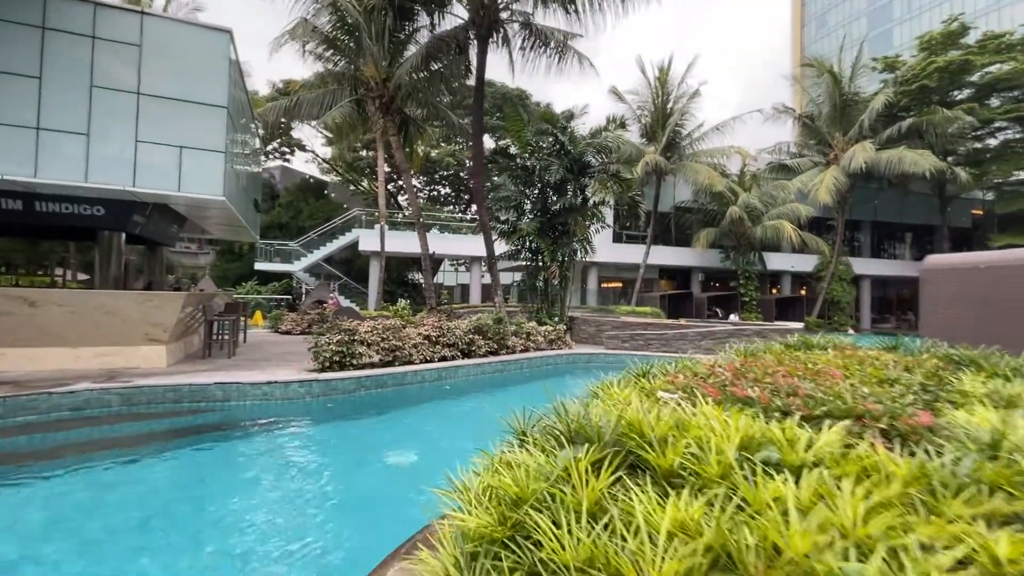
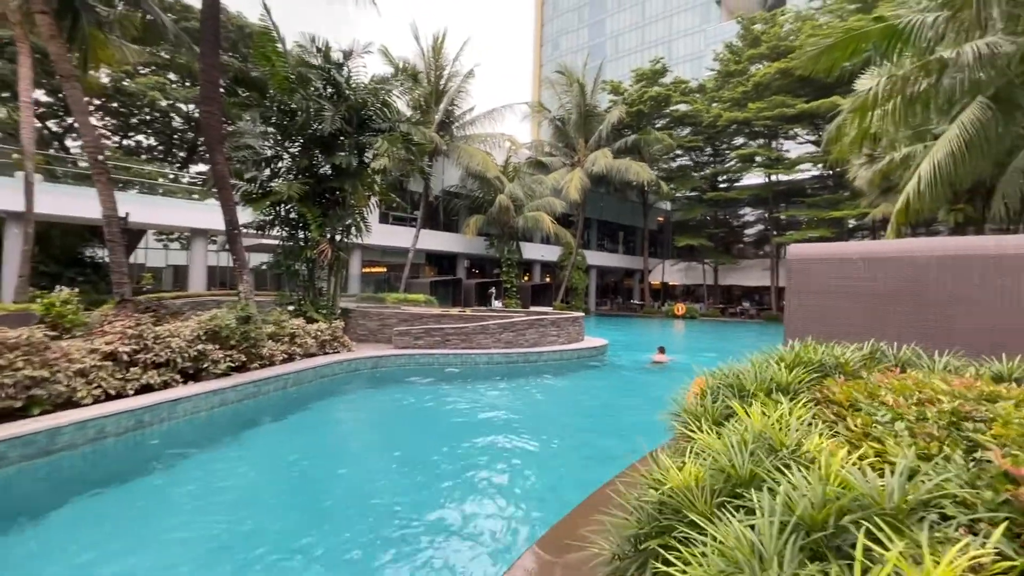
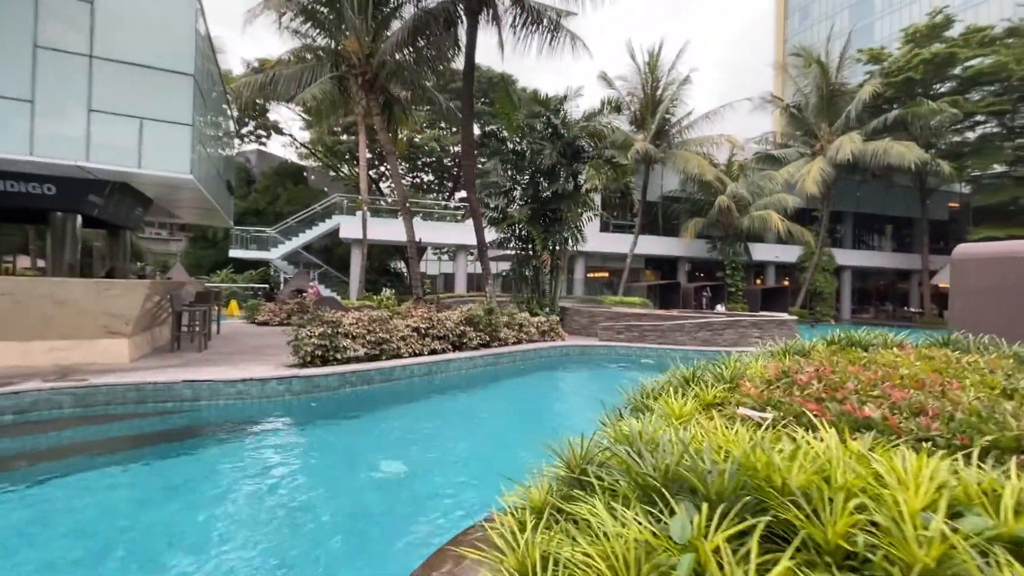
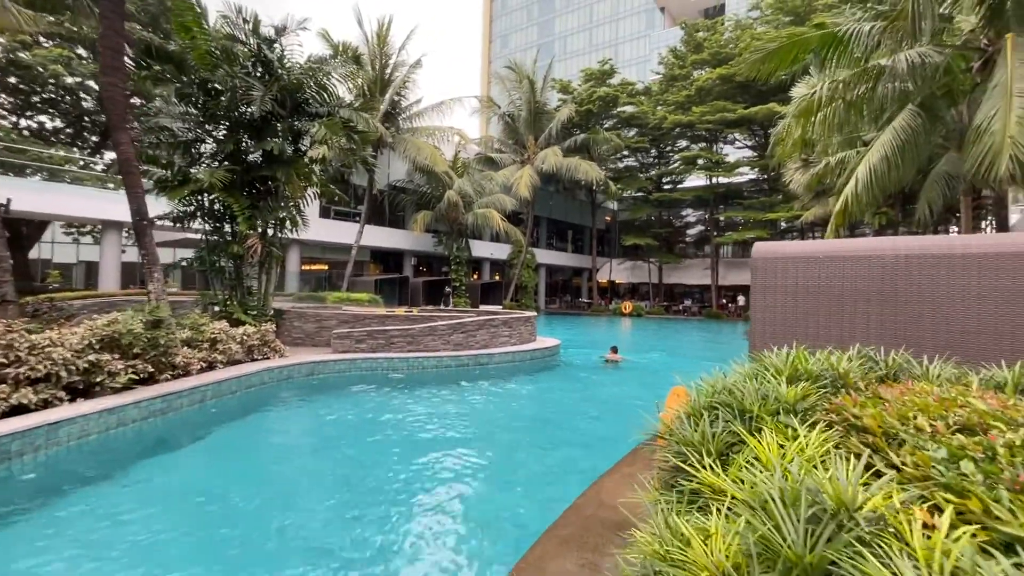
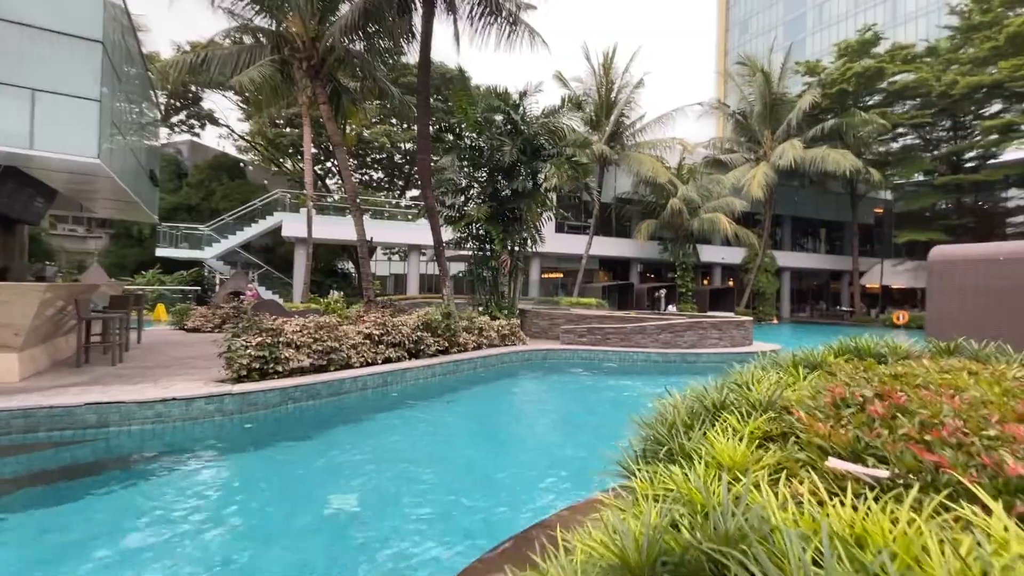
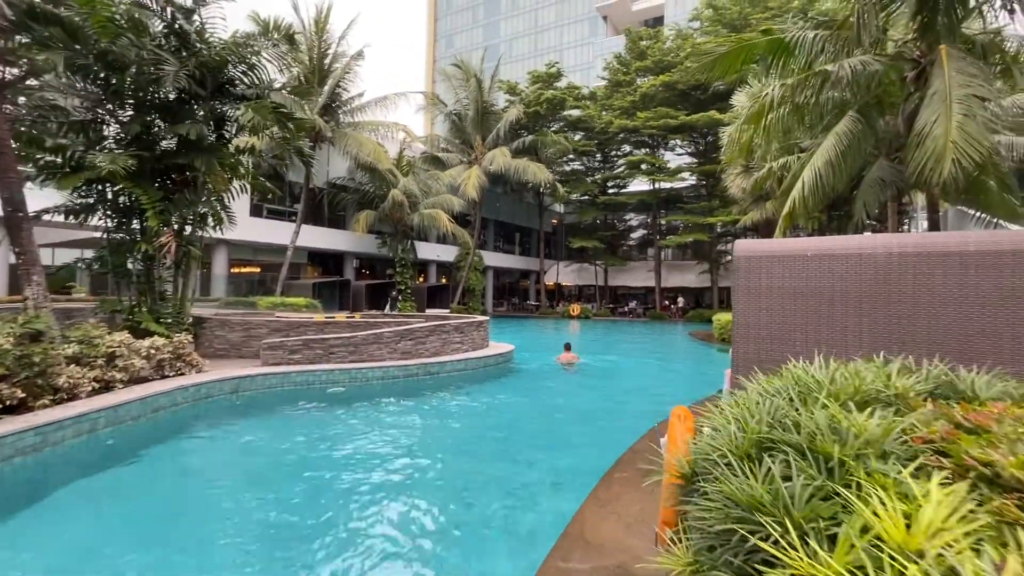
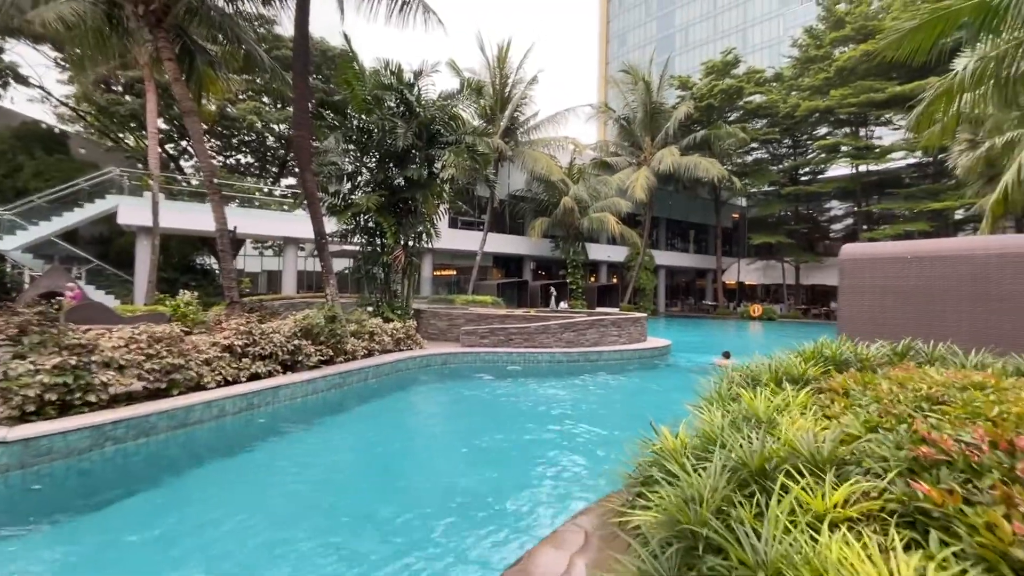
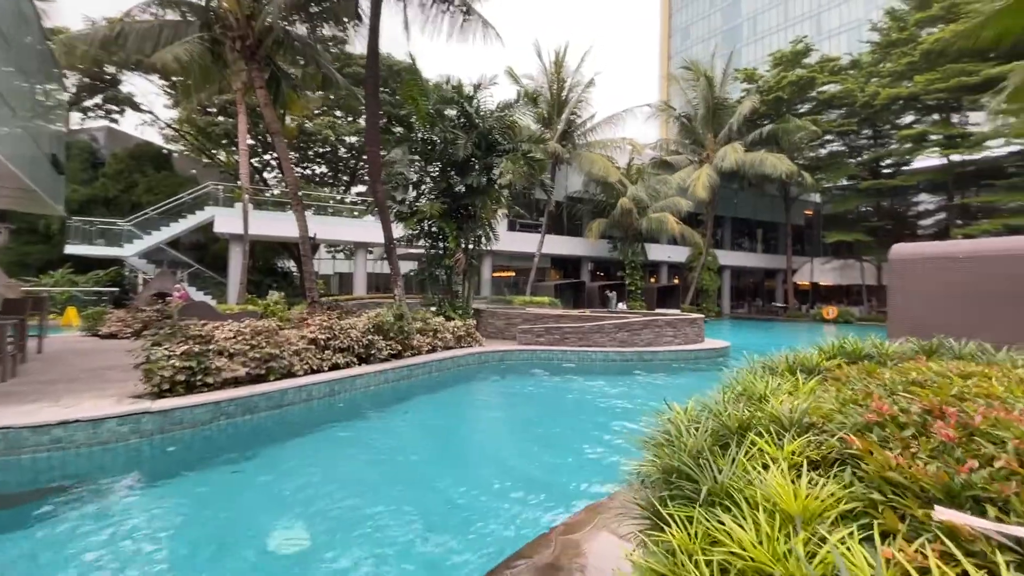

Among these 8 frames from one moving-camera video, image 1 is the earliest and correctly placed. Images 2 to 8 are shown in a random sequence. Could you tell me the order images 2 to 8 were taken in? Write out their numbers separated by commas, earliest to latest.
3, 5, 8, 7, 2, 4, 6
